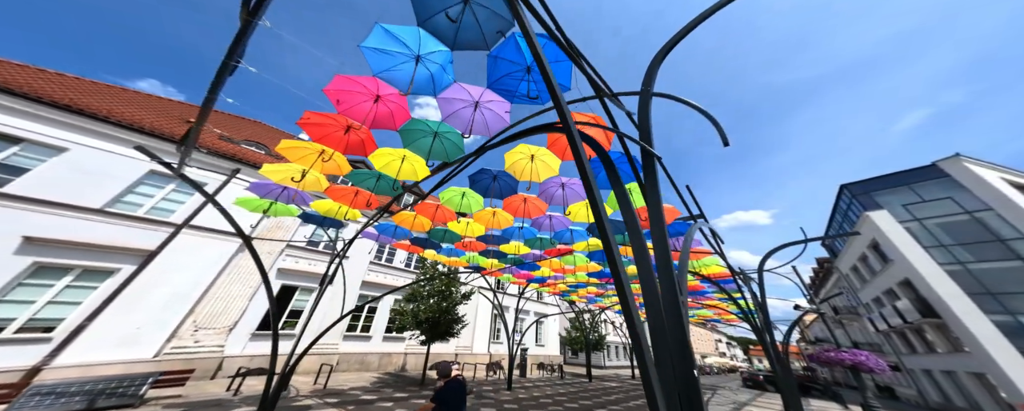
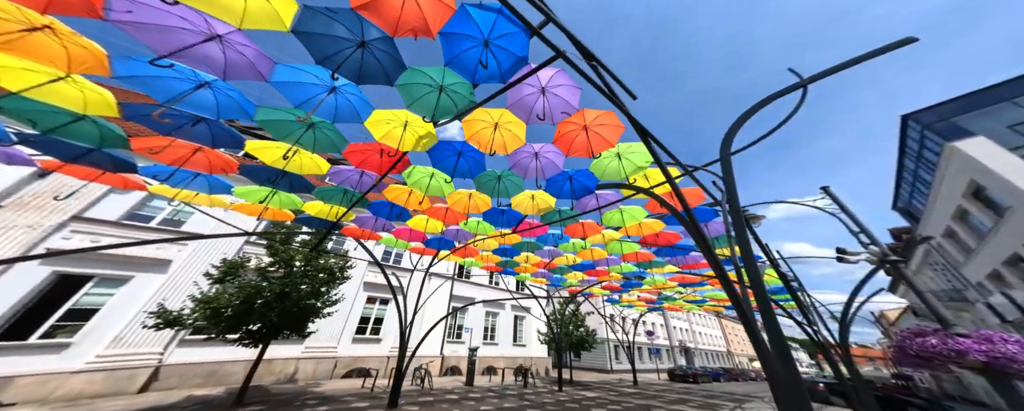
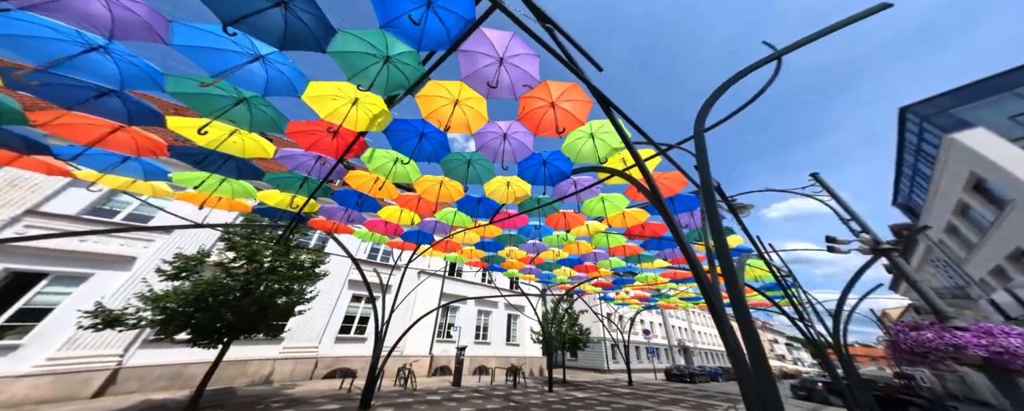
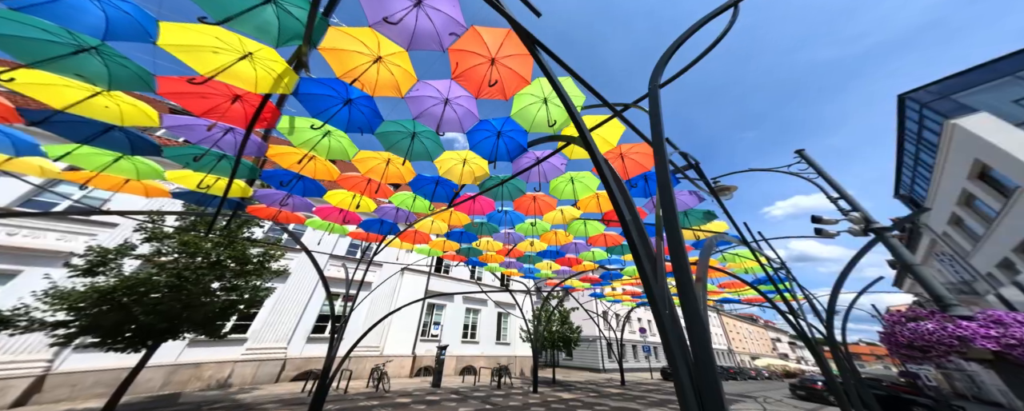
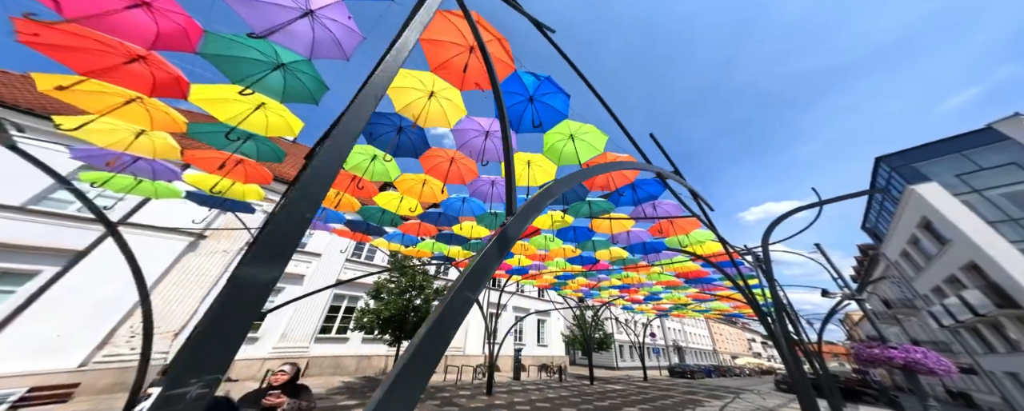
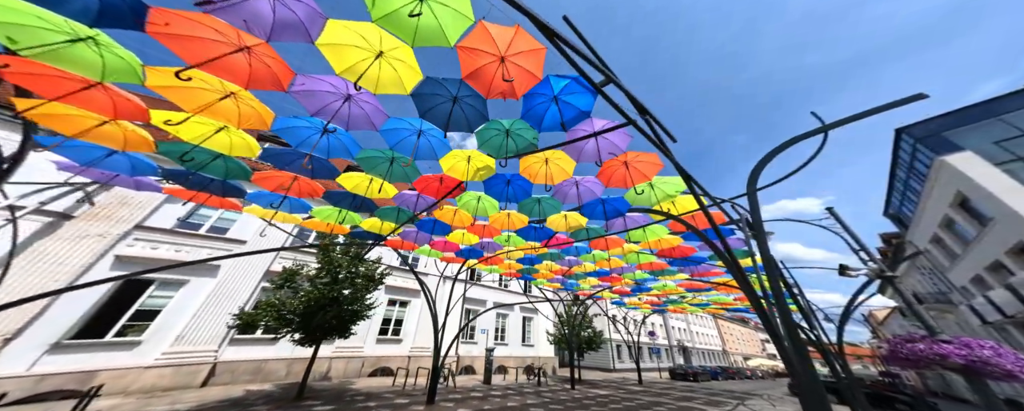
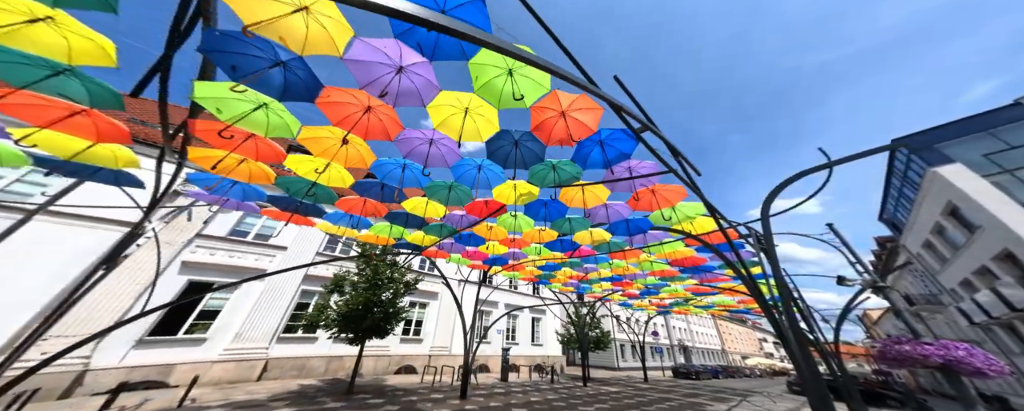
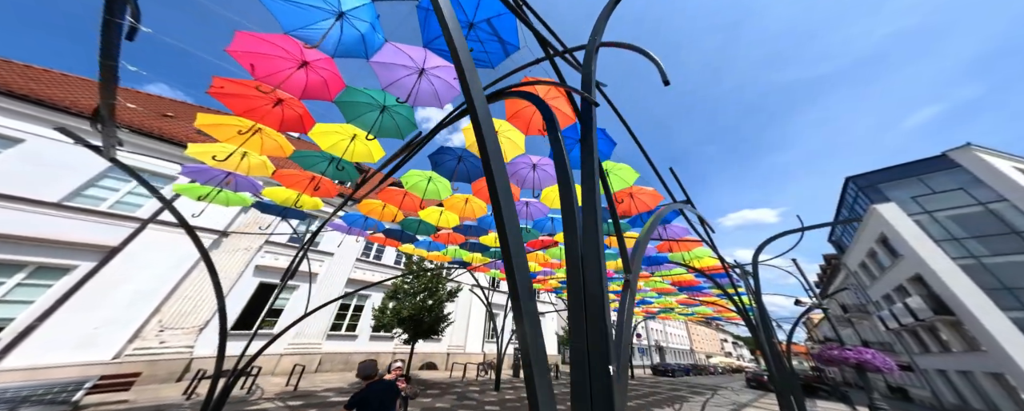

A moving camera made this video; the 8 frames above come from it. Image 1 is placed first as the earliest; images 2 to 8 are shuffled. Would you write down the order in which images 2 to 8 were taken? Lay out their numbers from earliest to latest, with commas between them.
8, 5, 7, 6, 2, 3, 4
